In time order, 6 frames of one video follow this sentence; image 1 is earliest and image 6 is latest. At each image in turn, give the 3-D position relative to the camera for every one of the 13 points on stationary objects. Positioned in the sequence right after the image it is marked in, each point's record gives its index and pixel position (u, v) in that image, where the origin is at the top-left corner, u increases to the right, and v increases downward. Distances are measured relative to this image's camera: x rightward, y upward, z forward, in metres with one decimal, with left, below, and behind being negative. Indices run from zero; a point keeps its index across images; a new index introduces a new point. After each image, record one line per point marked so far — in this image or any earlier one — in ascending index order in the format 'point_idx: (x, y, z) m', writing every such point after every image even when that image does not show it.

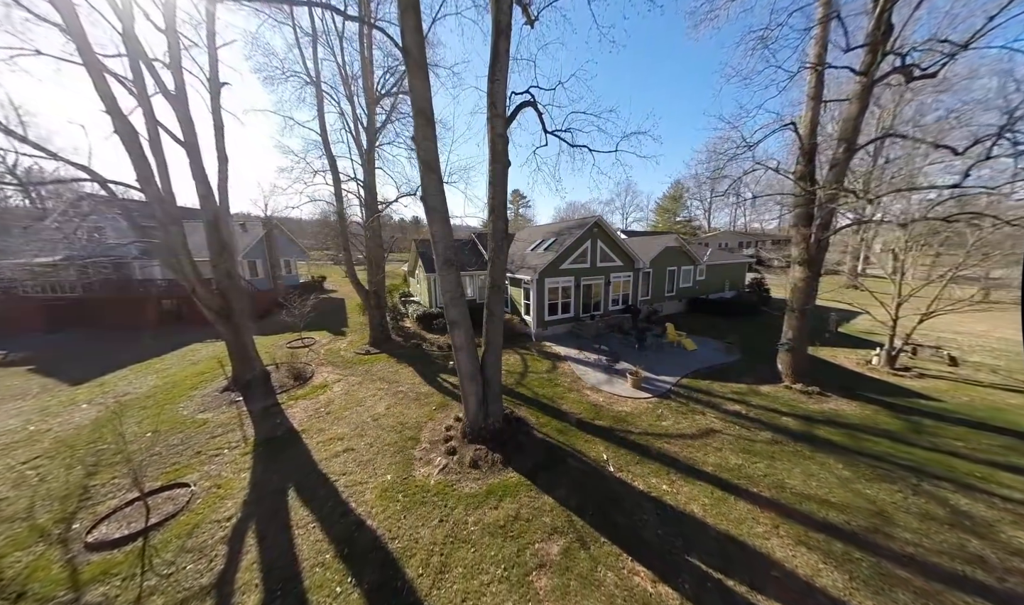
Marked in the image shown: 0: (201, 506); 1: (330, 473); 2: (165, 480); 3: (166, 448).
0: (-5.1, -3.3, +4.4) m
1: (-3.5, -3.3, +5.1) m
2: (-6.4, -3.3, +4.9) m
3: (-7.4, -3.2, +5.7) m
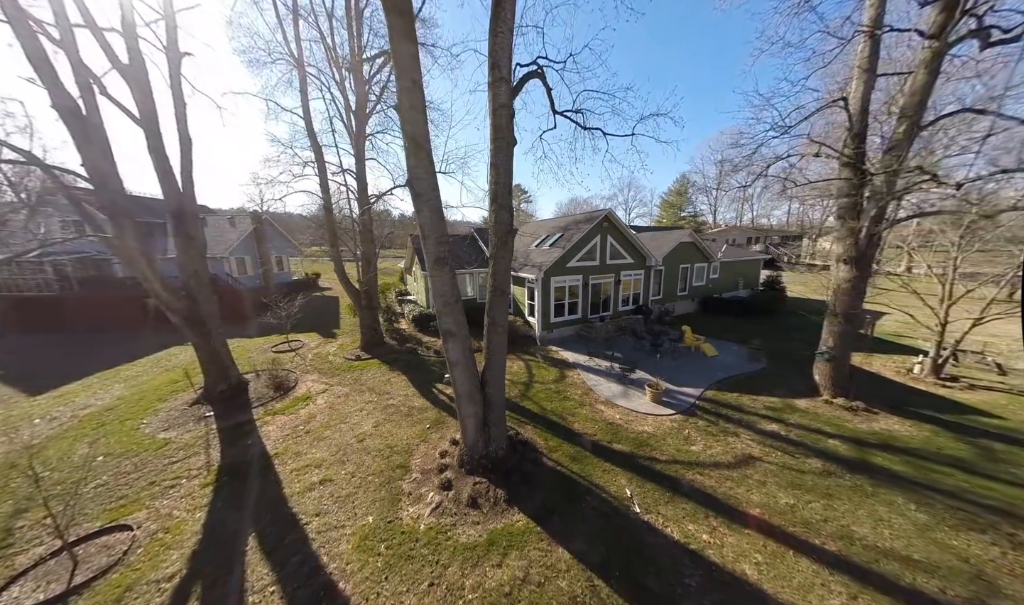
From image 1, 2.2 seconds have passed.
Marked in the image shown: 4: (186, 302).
0: (-5.1, -3.5, +3.6) m
1: (-3.4, -3.4, +4.2) m
2: (-6.3, -3.4, +4.1) m
3: (-7.3, -3.3, +4.9) m
4: (-8.1, 0.0, +6.6) m
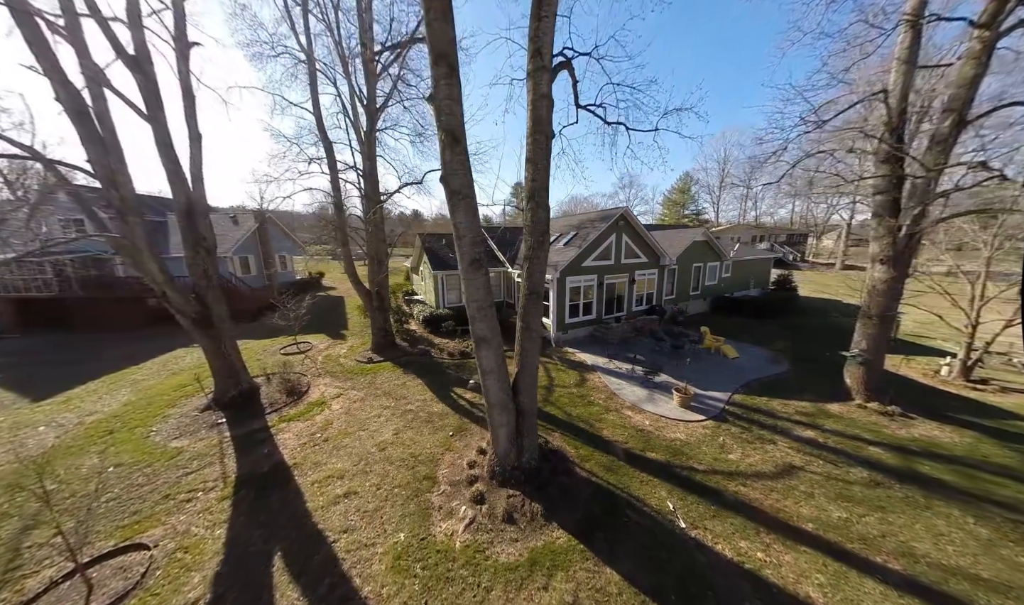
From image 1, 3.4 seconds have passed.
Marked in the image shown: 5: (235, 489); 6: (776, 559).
0: (-4.5, -3.5, +3.4) m
1: (-2.8, -3.4, +4.0) m
2: (-5.8, -3.5, +3.9) m
3: (-6.8, -3.3, +4.6) m
4: (-7.6, -0.1, +6.4) m
5: (-4.9, -3.3, +4.7) m
6: (+3.5, -3.4, +3.5) m
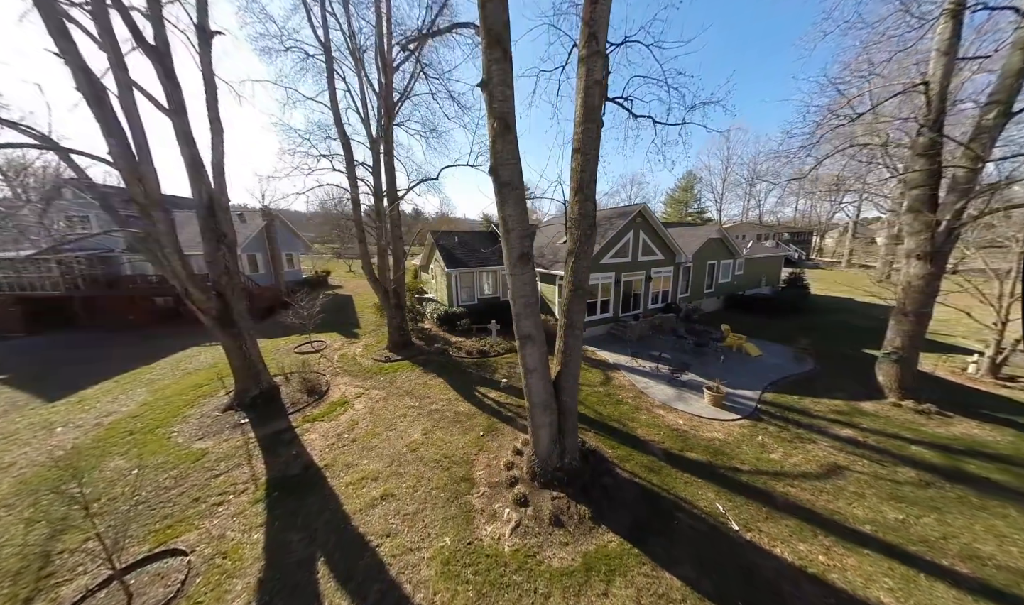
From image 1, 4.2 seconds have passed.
0: (-3.8, -3.5, +3.2) m
1: (-2.1, -3.4, +3.9) m
2: (-5.1, -3.4, +3.8) m
3: (-6.1, -3.3, +4.5) m
4: (-6.9, 0.0, +6.2) m
5: (-4.2, -3.3, +4.6) m
6: (+4.2, -3.3, +3.4) m
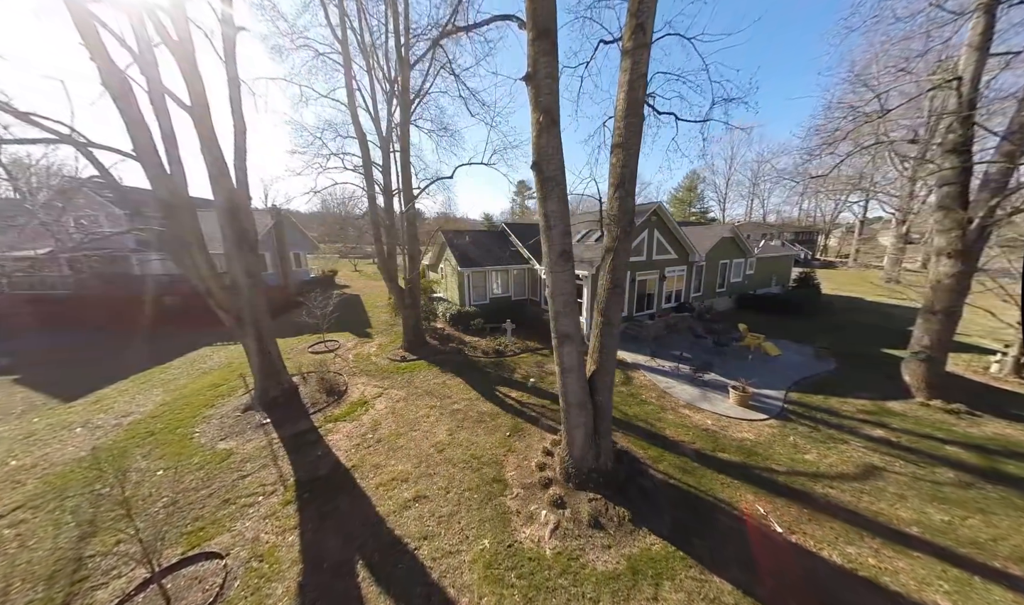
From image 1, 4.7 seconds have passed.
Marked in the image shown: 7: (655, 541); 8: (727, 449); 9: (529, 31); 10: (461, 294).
0: (-3.2, -3.5, +3.2) m
1: (-1.5, -3.4, +3.8) m
2: (-4.5, -3.4, +3.7) m
3: (-5.5, -3.2, +4.4) m
4: (-6.3, 0.0, +6.1) m
5: (-3.7, -3.2, +4.5) m
6: (+4.8, -3.3, +3.3) m
7: (+2.0, -3.3, +3.7) m
8: (+4.2, -2.9, +5.3) m
9: (+0.2, +3.2, +3.1) m
10: (-2.7, +0.4, +14.0) m
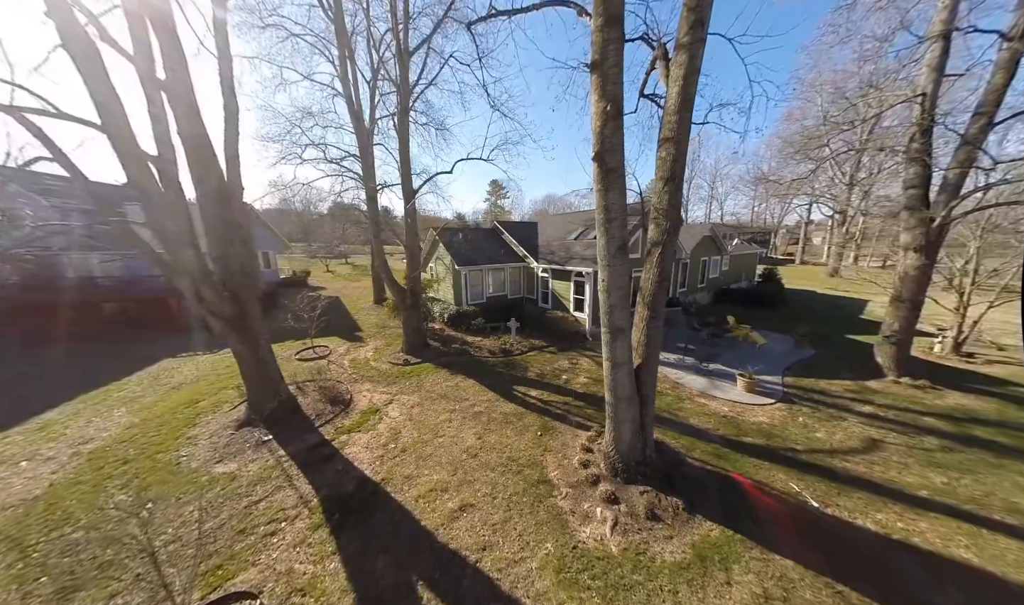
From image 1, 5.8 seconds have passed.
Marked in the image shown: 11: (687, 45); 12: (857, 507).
0: (-2.3, -3.5, +2.8) m
1: (-0.7, -3.3, +3.6) m
2: (-3.6, -3.4, +3.2) m
3: (-4.7, -3.3, +3.8) m
4: (-5.7, 0.0, +5.4) m
5: (-2.9, -3.3, +4.1) m
6: (+5.6, -3.1, +3.7) m
7: (+2.8, -3.2, +3.8) m
8: (+4.9, -2.7, +5.6) m
9: (+1.0, +3.3, +3.0) m
10: (-2.9, +0.4, +13.5) m
11: (+2.3, +3.3, +3.4) m
12: (+5.2, -3.1, +4.0) m
